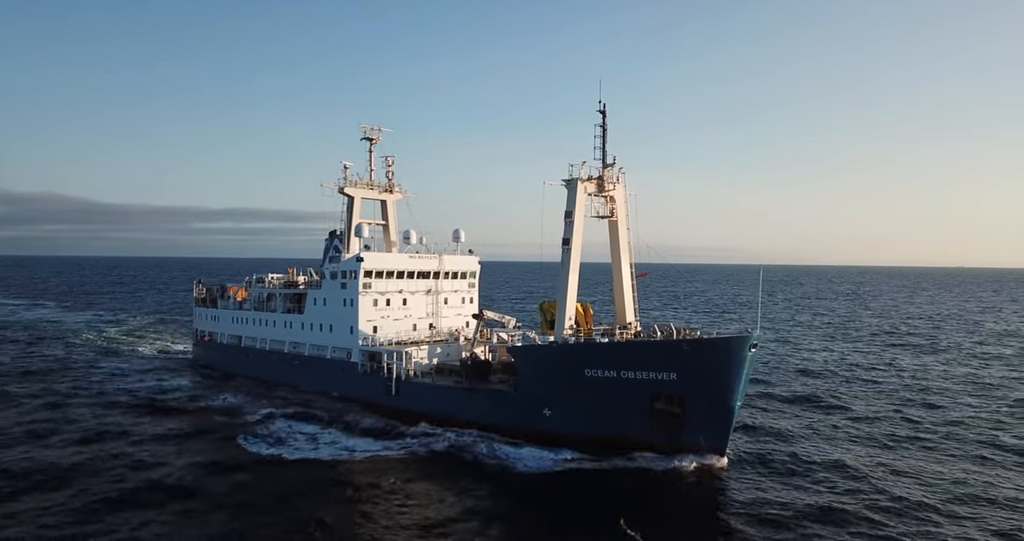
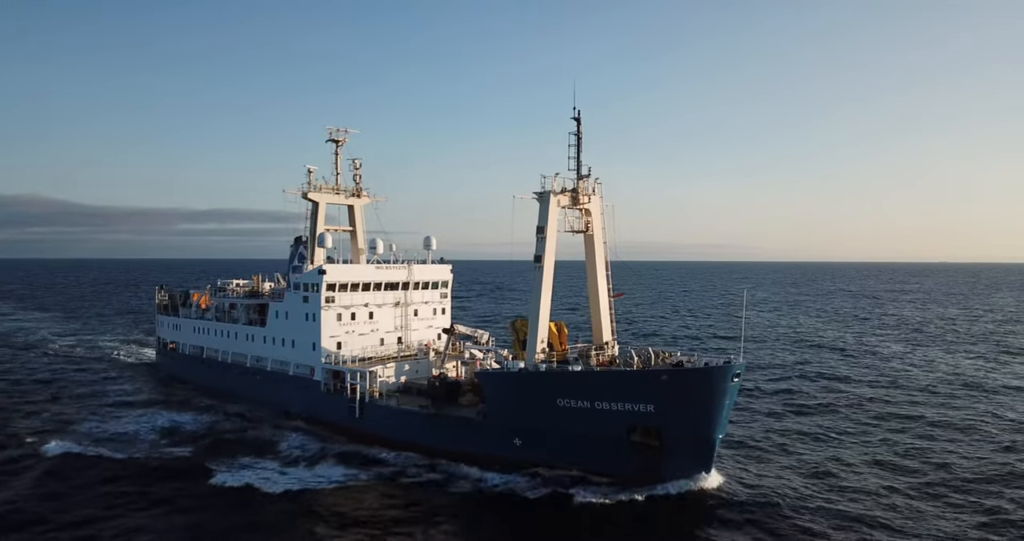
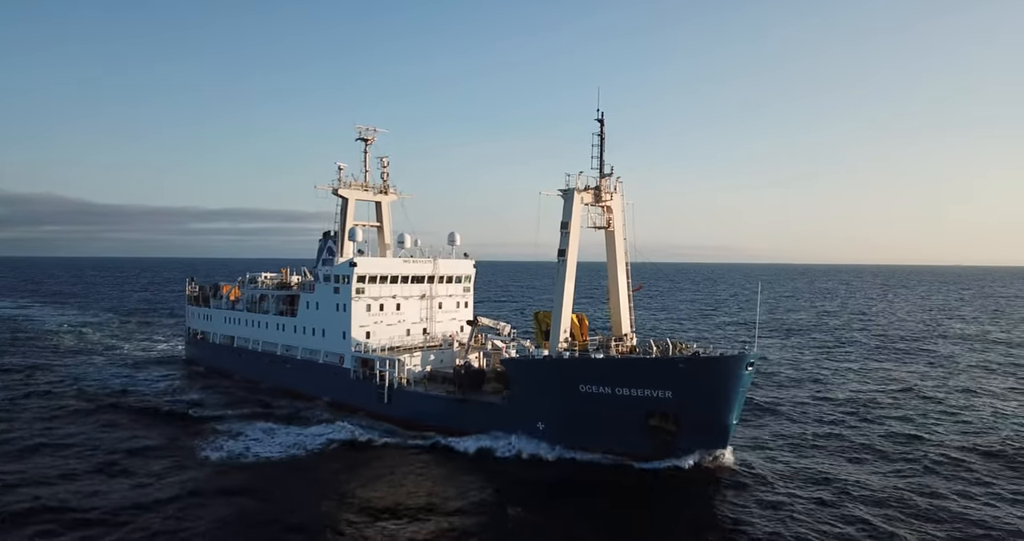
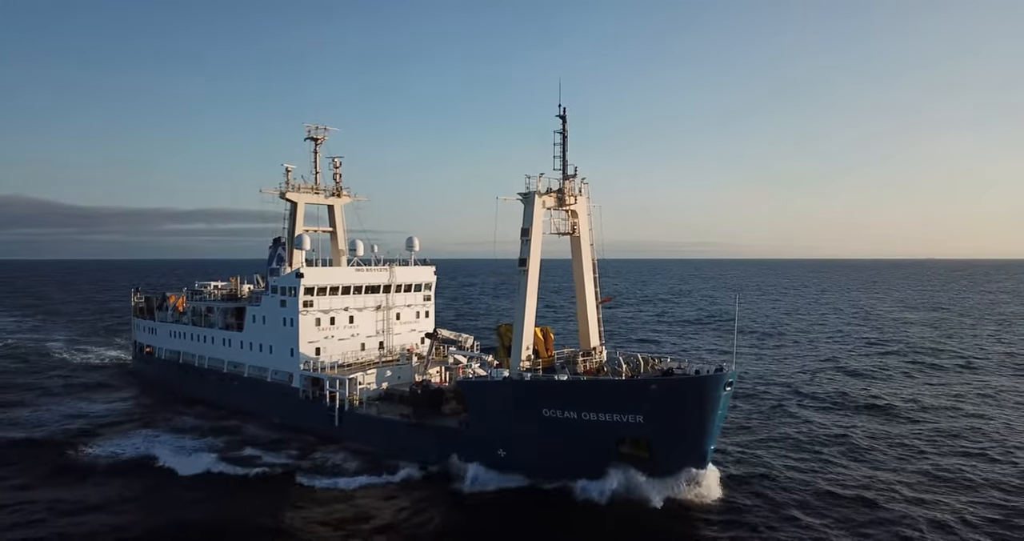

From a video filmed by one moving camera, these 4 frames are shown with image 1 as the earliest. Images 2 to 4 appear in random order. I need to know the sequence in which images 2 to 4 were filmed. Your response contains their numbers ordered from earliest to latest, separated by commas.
3, 2, 4
